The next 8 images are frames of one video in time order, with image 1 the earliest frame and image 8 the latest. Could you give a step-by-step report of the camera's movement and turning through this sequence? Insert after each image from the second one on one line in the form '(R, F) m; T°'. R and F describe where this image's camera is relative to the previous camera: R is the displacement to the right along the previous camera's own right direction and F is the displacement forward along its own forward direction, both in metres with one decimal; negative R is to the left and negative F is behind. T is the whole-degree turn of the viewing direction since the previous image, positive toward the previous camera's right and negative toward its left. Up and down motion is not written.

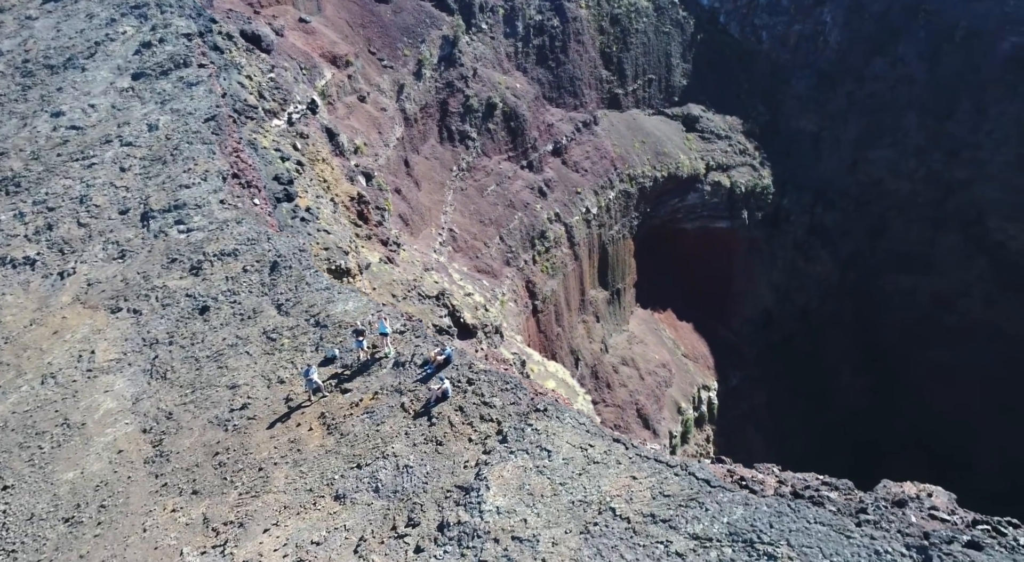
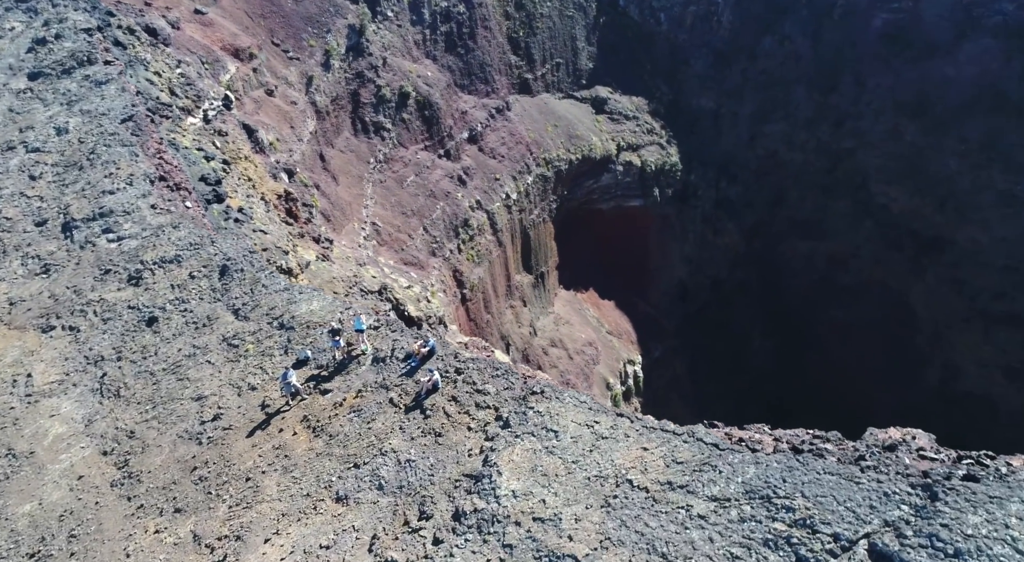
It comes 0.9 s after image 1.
(-0.9, 0.0) m; +7°
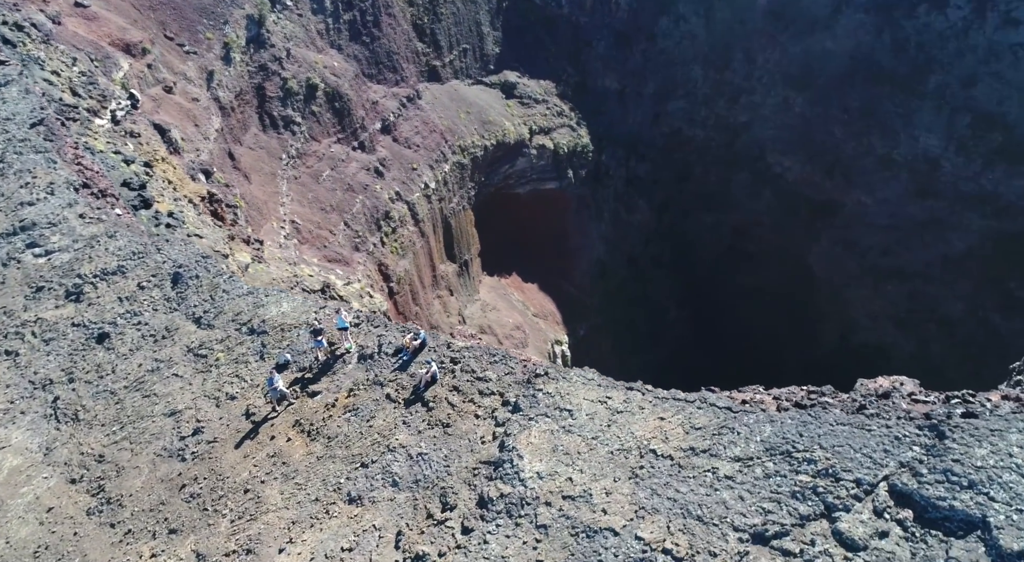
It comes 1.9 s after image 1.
(-1.0, 0.0) m; +7°
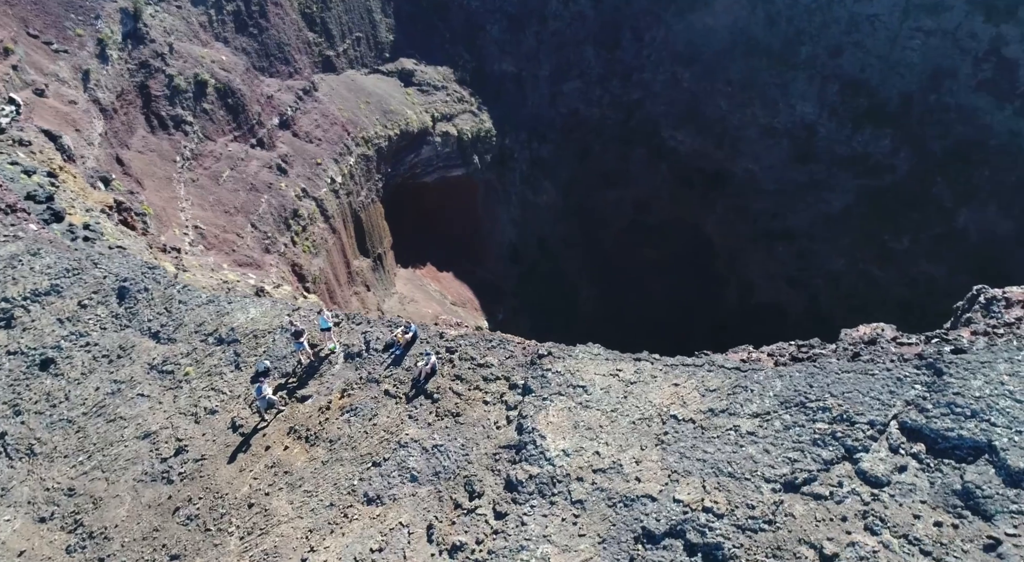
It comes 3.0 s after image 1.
(-1.1, +0.1) m; +7°
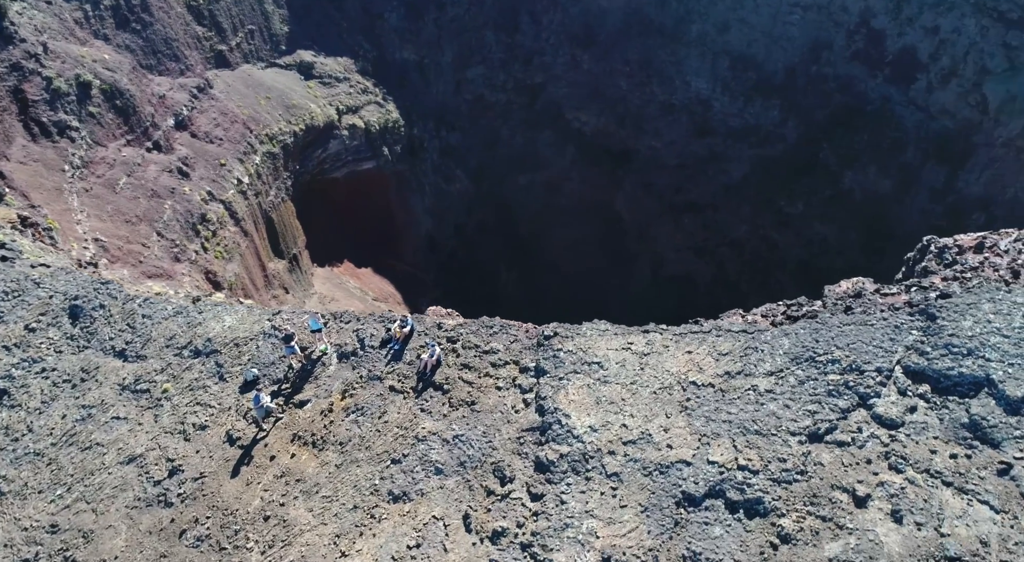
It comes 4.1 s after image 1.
(-1.1, +0.1) m; +7°
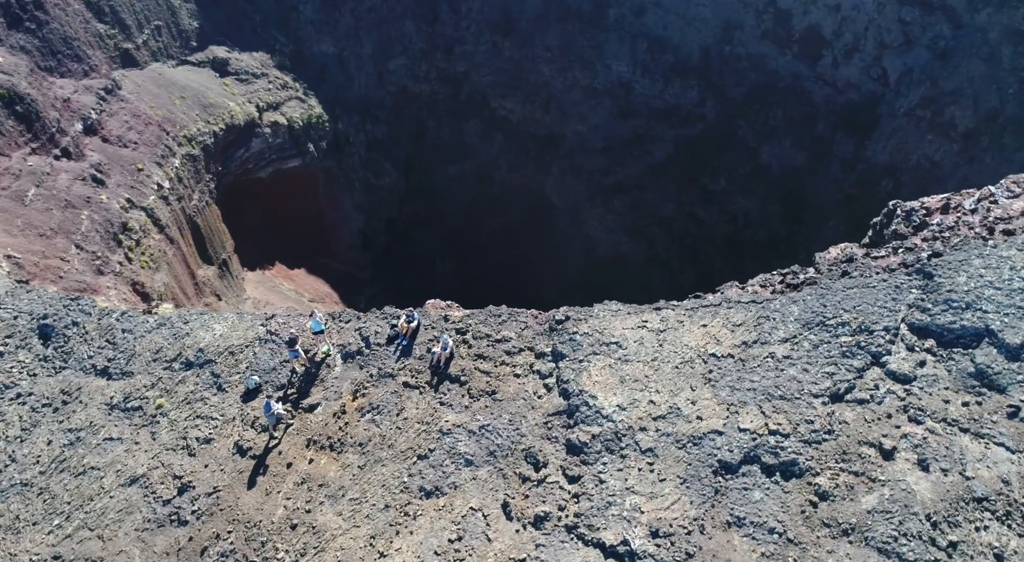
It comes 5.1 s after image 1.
(-1.0, 0.0) m; +5°
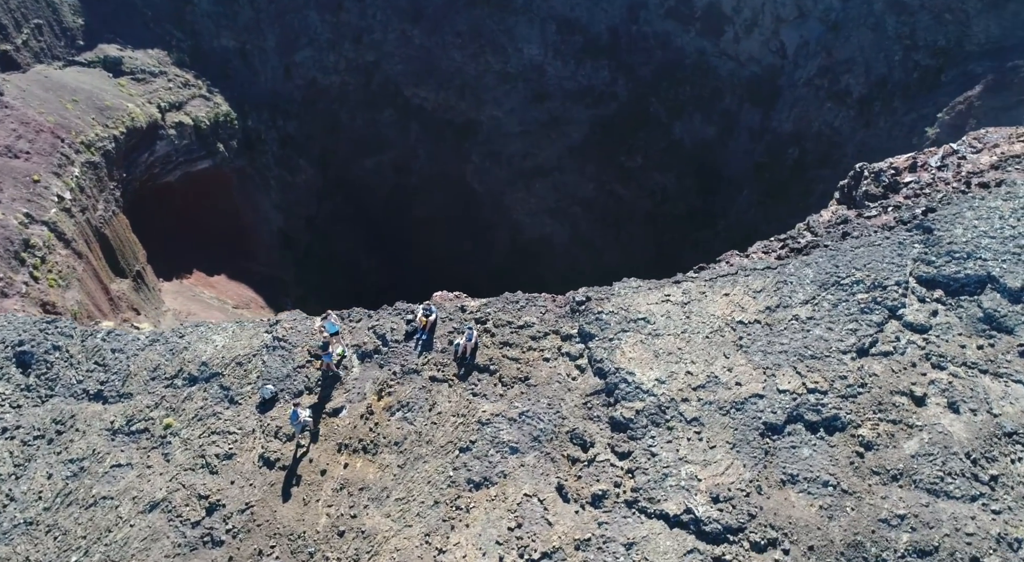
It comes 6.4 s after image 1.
(-1.3, +0.1) m; +6°
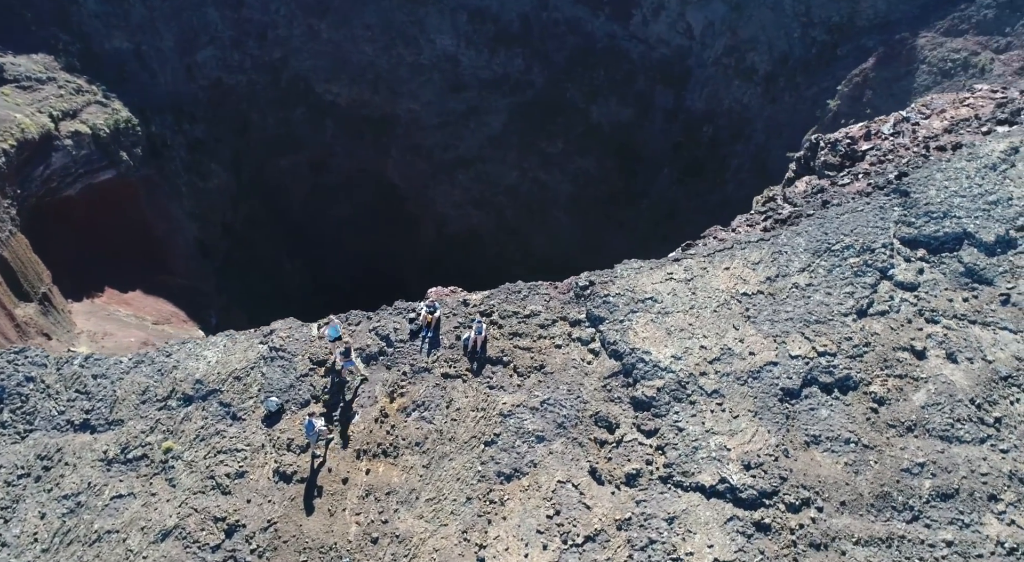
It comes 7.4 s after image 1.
(-1.0, +0.1) m; +6°
